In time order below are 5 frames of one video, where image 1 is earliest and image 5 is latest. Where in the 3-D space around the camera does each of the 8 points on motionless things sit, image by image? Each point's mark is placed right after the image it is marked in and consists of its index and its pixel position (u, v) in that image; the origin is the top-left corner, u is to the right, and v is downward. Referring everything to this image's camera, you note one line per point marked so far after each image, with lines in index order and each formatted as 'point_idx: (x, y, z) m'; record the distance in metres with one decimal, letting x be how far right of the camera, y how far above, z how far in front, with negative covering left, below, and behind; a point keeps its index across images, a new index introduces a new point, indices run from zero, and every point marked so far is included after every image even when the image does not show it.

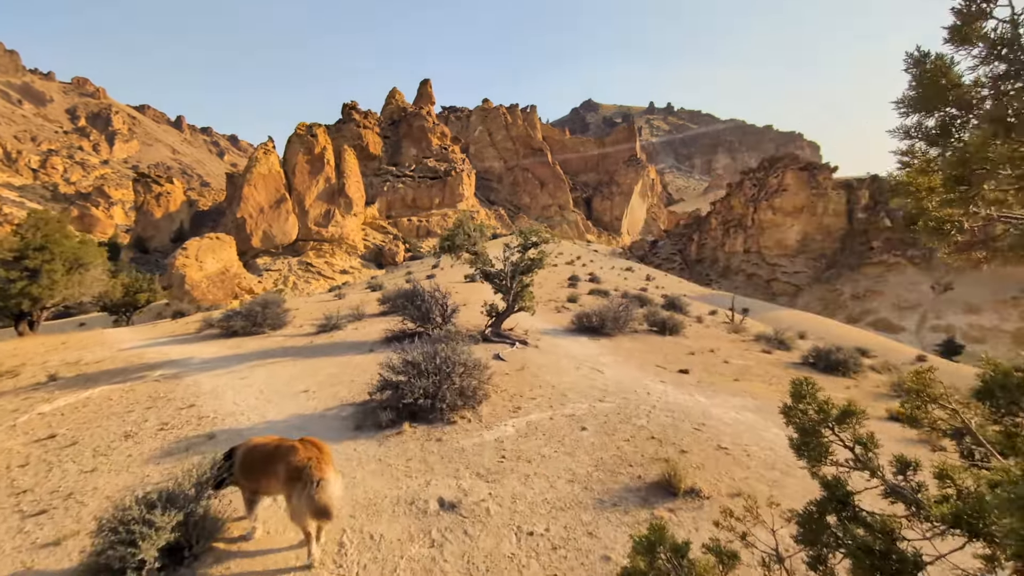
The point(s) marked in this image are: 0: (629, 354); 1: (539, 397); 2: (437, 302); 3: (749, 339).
0: (+3.0, -1.7, +11.8) m
1: (+0.5, -1.8, +7.5) m
2: (-2.2, -0.4, +13.1) m
3: (+9.2, -2.0, +17.7) m
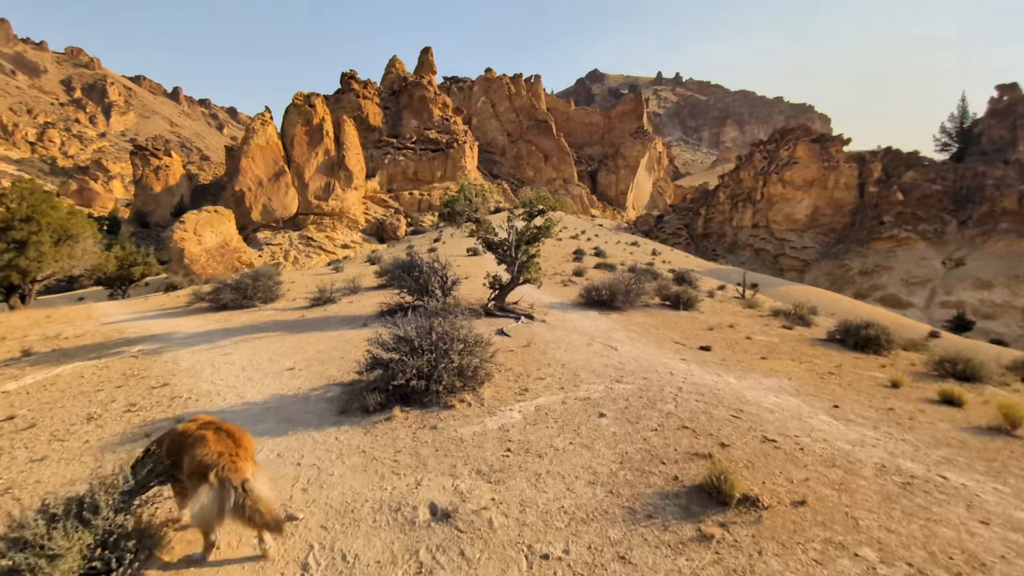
0: (+3.1, -1.0, +10.9) m
1: (+0.5, -1.3, +6.7) m
2: (-2.1, +0.4, +12.2) m
3: (+9.3, -1.0, +16.8) m
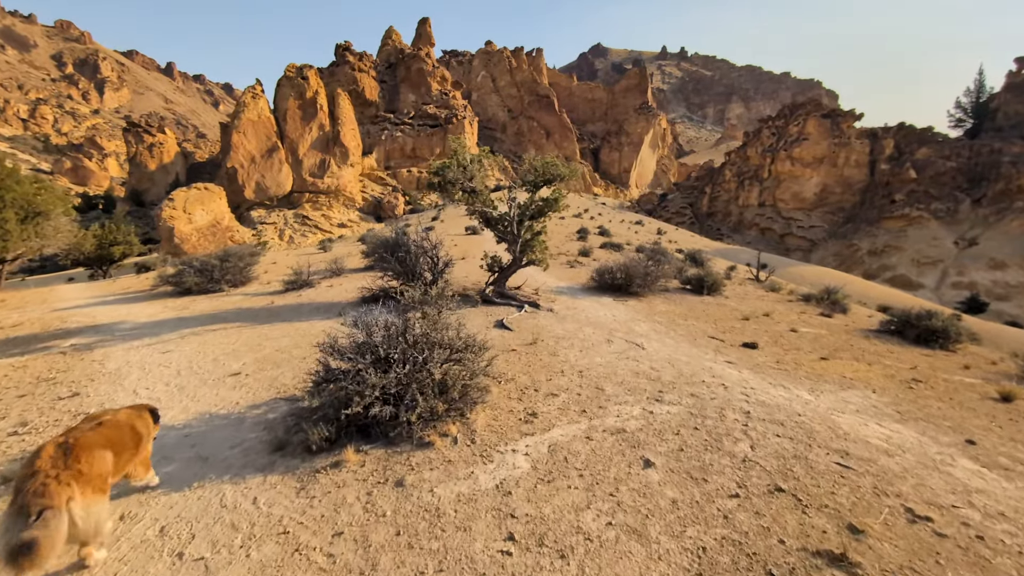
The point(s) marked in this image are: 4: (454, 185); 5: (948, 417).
0: (+3.1, -0.6, +9.2) m
1: (+0.6, -1.2, +5.0) m
2: (-2.0, +0.7, +10.4) m
3: (+9.4, -0.4, +15.1) m
4: (-1.4, +2.4, +10.5) m
5: (+4.6, -1.4, +4.8) m
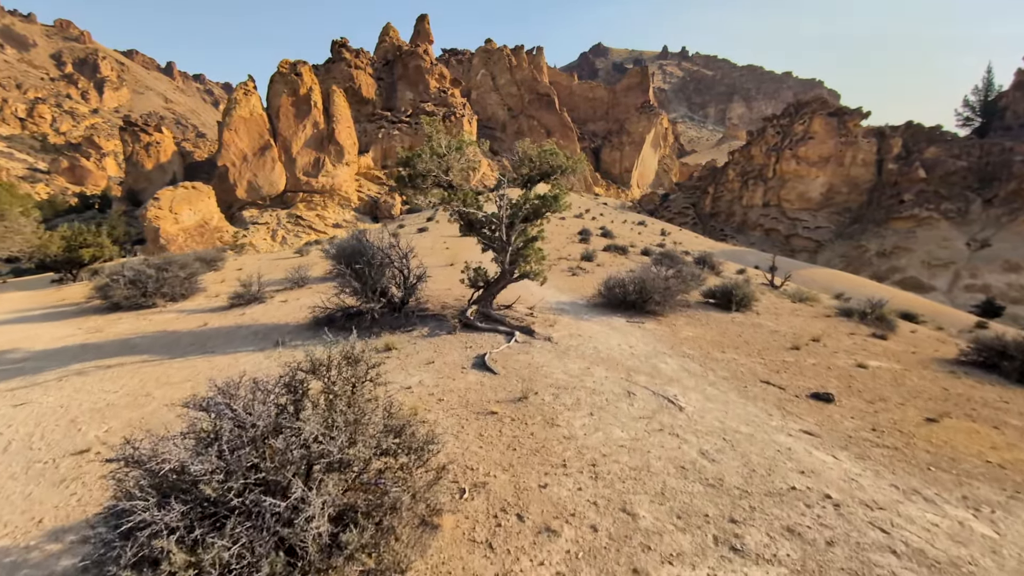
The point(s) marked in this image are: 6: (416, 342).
0: (+2.9, -1.0, +7.1) m
1: (+0.4, -1.5, +2.9) m
2: (-2.2, +0.4, +8.3) m
3: (+9.1, -0.8, +12.9) m
4: (-1.6, +2.0, +8.3) m
5: (+4.4, -1.7, +2.7) m
6: (-1.5, -0.9, +7.2) m
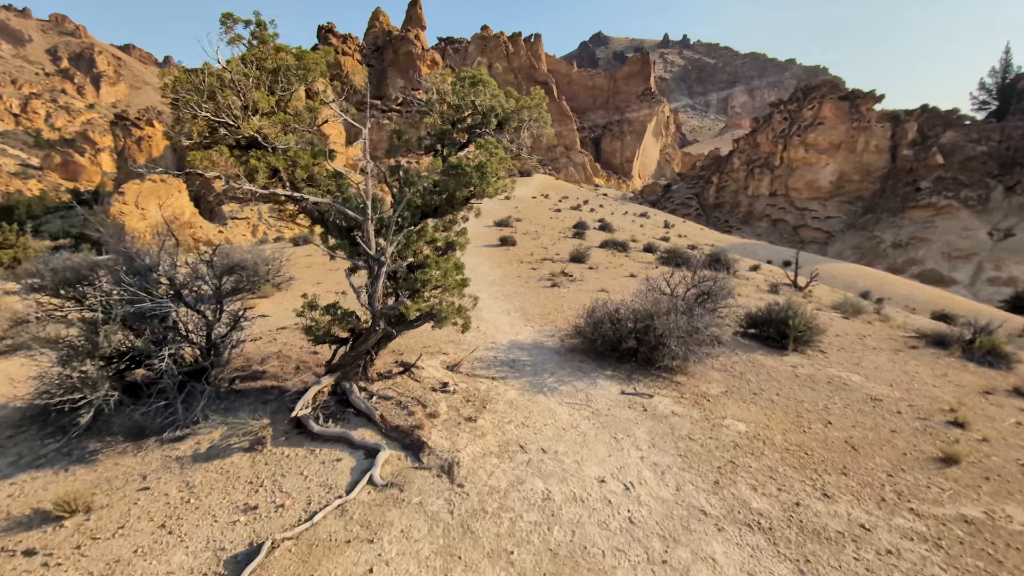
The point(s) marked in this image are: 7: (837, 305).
0: (+1.9, -1.5, +3.2) m
1: (-0.7, -2.1, -1.0) m
2: (-3.3, -0.1, +4.4) m
3: (+8.1, -1.1, +9.0) m
4: (-2.6, +1.5, +4.4) m
5: (+3.3, -2.3, -1.2) m
6: (-2.6, -1.4, +3.3) m
7: (+9.3, -0.5, +13.0) m
